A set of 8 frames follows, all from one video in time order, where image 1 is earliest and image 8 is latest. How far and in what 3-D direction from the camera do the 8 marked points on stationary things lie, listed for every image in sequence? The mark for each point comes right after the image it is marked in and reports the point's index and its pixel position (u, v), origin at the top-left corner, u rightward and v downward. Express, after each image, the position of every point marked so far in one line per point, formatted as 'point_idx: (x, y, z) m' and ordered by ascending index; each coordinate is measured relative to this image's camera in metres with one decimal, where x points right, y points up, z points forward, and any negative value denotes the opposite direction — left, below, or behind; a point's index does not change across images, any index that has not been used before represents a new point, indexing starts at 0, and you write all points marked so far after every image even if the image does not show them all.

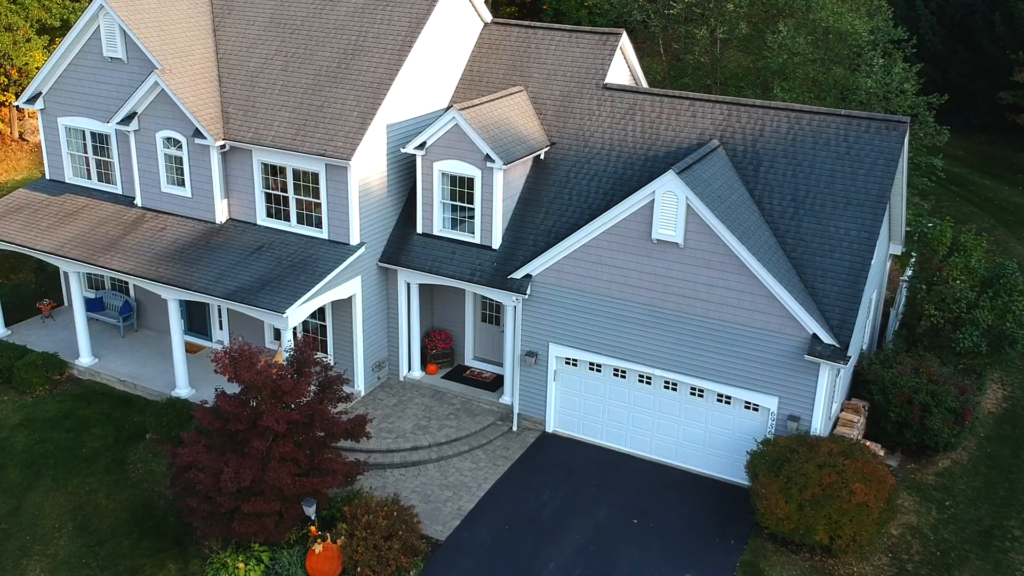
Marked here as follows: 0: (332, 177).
0: (-3.5, +2.1, +19.6) m
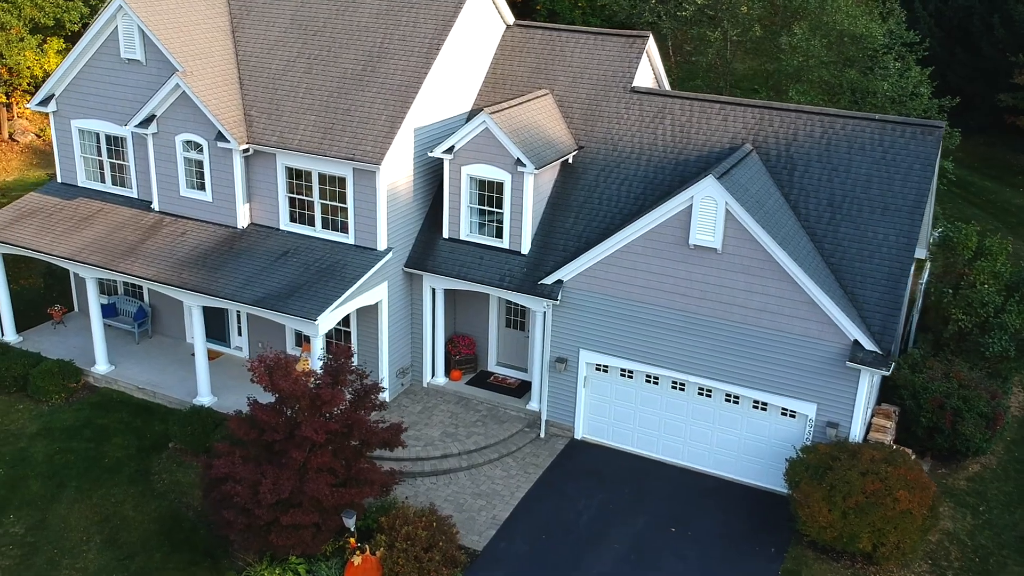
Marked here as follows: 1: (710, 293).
0: (-2.9, +2.0, +19.3) m
1: (+3.5, -0.1, +18.1) m
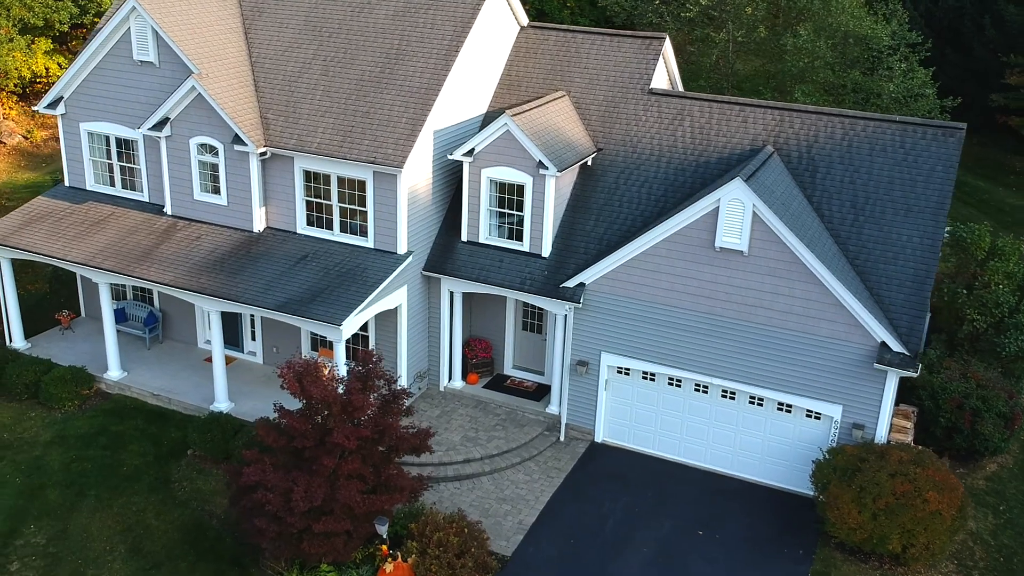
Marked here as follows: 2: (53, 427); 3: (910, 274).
0: (-2.5, +1.9, +19.2) m
1: (+4.0, -0.1, +18.1) m
2: (-9.0, -2.7, +20.0) m
3: (+6.9, +0.2, +17.7) m
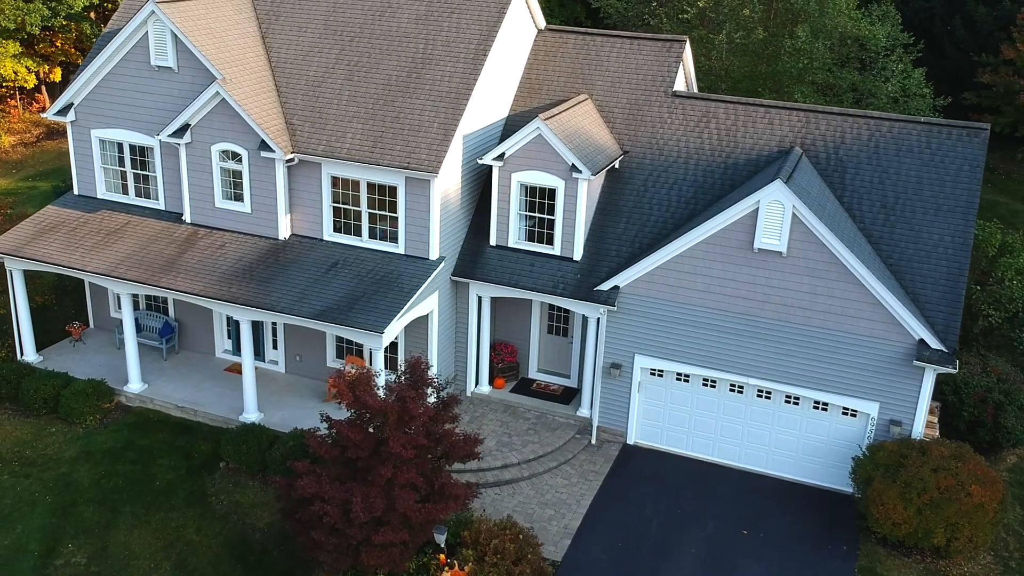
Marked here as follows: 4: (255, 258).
0: (-1.9, +1.8, +19.0) m
1: (+4.7, -0.1, +18.3) m
2: (-8.3, -3.0, +19.5) m
3: (+7.6, +0.3, +18.0) m
4: (-5.0, +0.6, +19.7) m
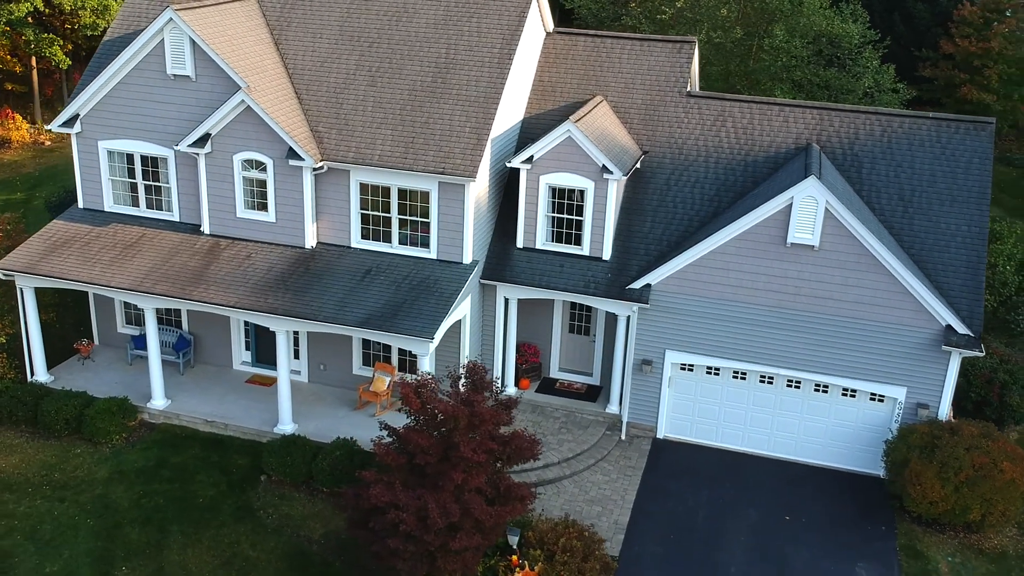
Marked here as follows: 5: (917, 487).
0: (-1.2, +1.7, +19.0) m
1: (+5.4, 0.0, +18.9) m
2: (-7.6, -3.3, +19.0) m
3: (+8.4, +0.5, +18.9) m
4: (-4.3, +0.4, +19.5) m
5: (+7.1, -3.5, +17.9) m
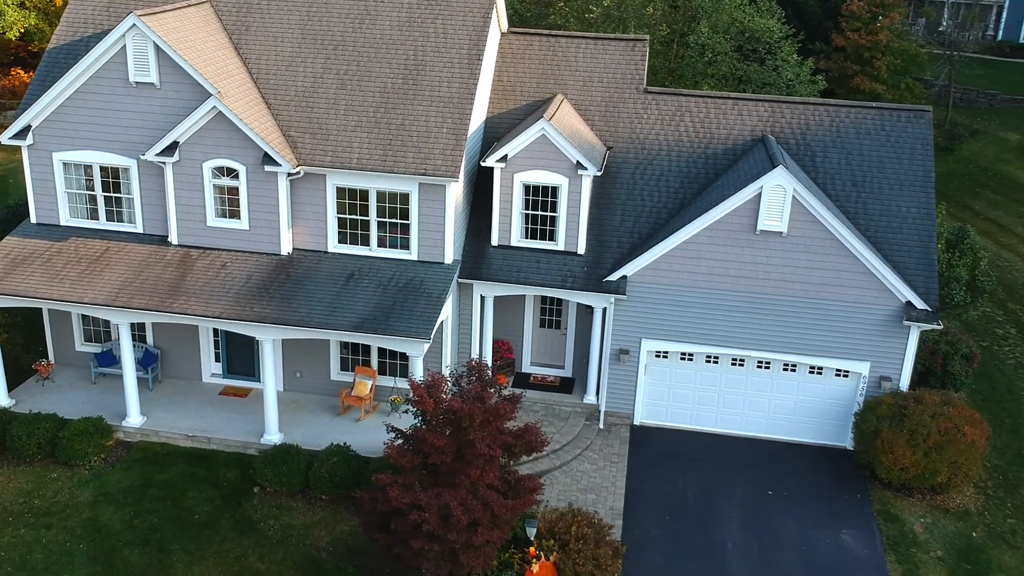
0: (-1.6, +1.7, +19.1) m
1: (+5.1, +0.3, +19.8) m
2: (-7.6, -3.6, +18.3) m
3: (+8.0, +0.9, +20.2) m
4: (-4.7, +0.2, +19.2) m
5: (+7.1, -3.1, +19.1) m
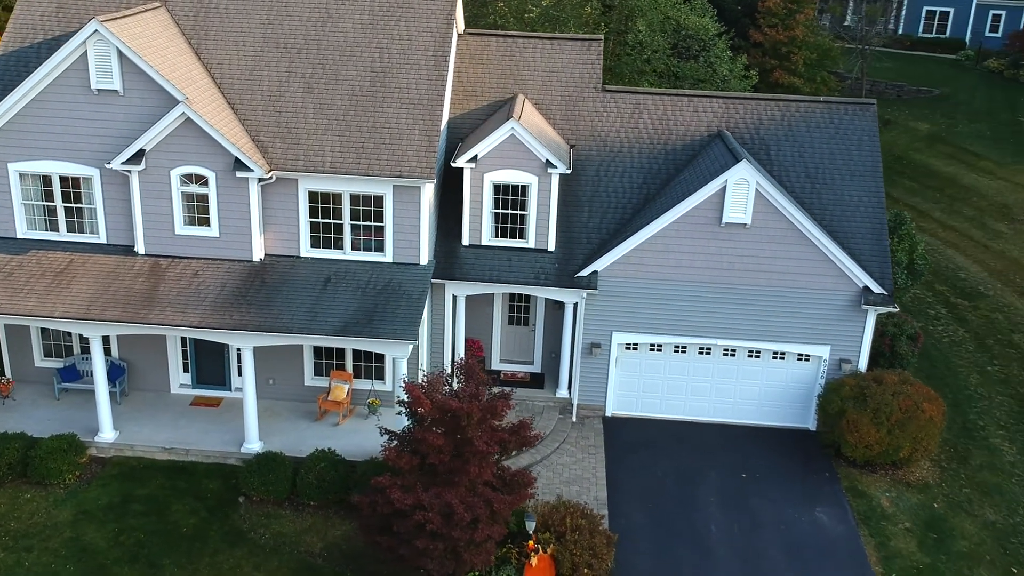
0: (-2.1, +1.7, +19.2) m
1: (+4.6, +0.5, +20.5) m
2: (-7.8, -3.8, +17.8) m
3: (+7.4, +1.2, +21.1) m
4: (-5.1, +0.1, +19.0) m
5: (+6.7, -2.8, +19.9) m
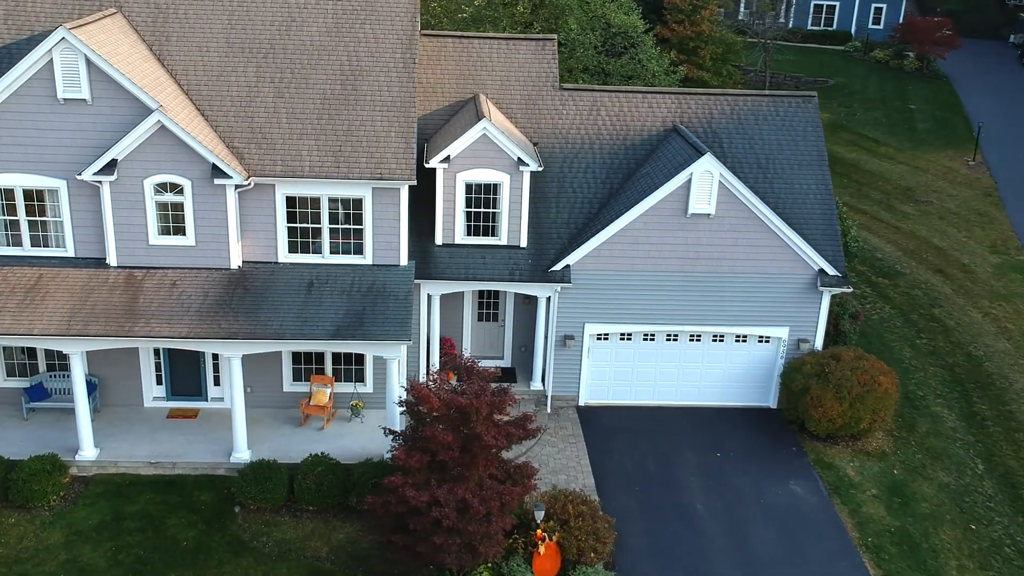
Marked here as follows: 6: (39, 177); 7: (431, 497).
0: (-2.5, +1.7, +19.3) m
1: (+4.0, +0.7, +21.4) m
2: (-7.8, -4.1, +17.3) m
3: (+6.7, +1.6, +22.3) m
4: (-5.4, -0.1, +18.8) m
5: (+6.4, -2.5, +21.1) m
6: (-8.7, +2.0, +18.7) m
7: (-1.2, -3.2, +15.7) m
